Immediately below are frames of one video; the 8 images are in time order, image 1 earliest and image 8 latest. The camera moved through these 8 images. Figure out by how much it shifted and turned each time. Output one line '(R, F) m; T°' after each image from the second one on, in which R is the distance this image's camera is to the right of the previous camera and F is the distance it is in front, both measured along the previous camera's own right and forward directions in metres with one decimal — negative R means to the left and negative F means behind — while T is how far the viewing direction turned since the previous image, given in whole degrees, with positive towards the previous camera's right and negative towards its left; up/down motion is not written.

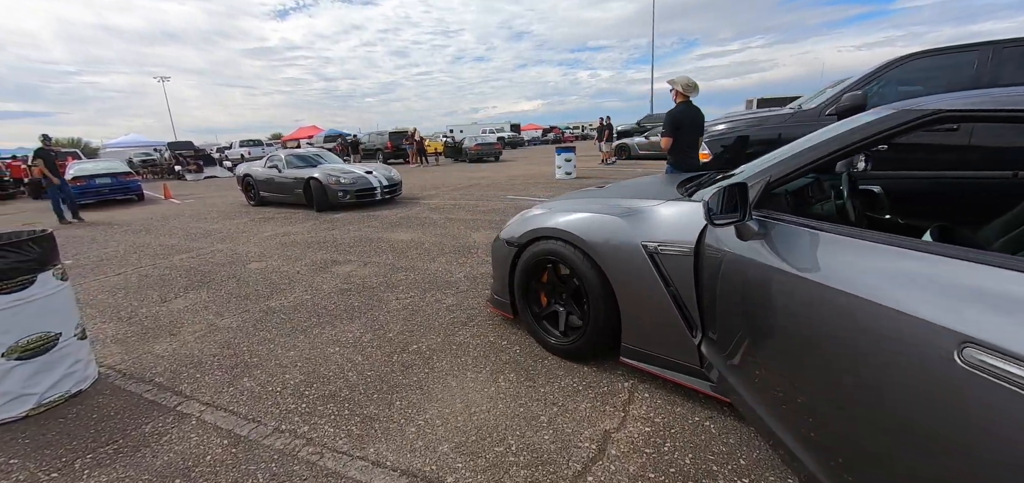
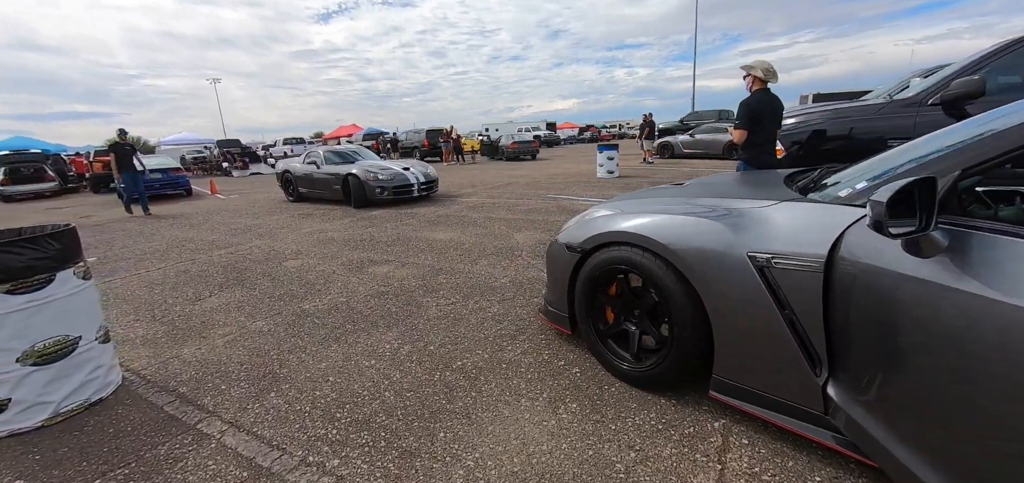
(-0.2, +0.4) m; -4°
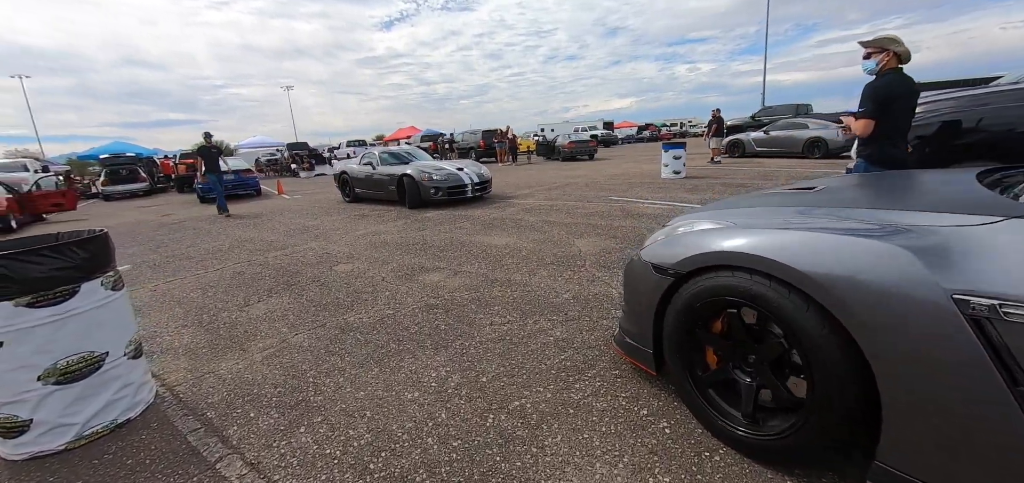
(-0.1, +0.5) m; -7°
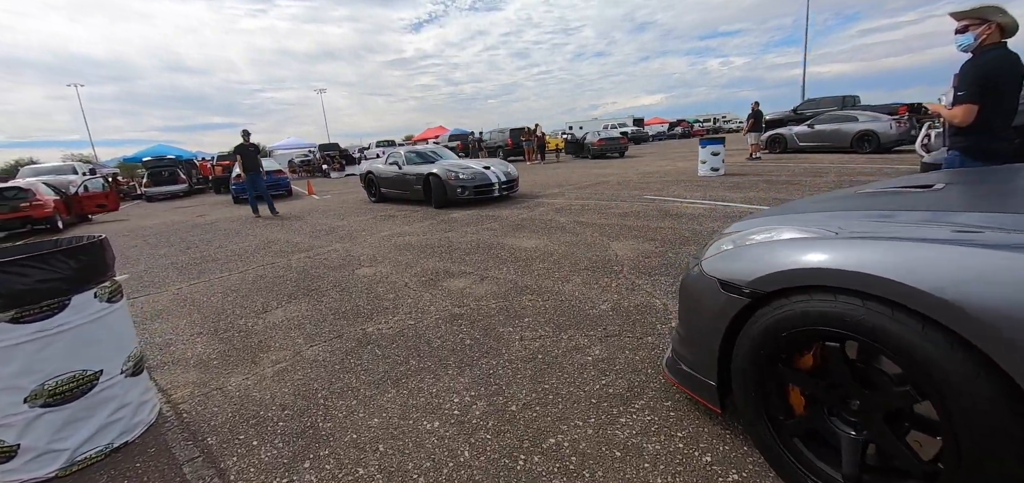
(0.0, +0.3) m; -4°
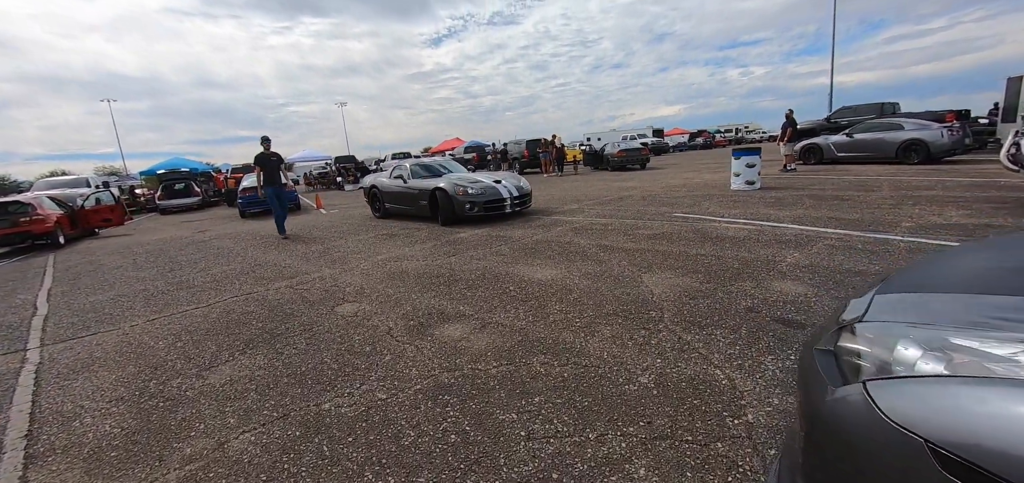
(+0.1, +0.8) m; -2°
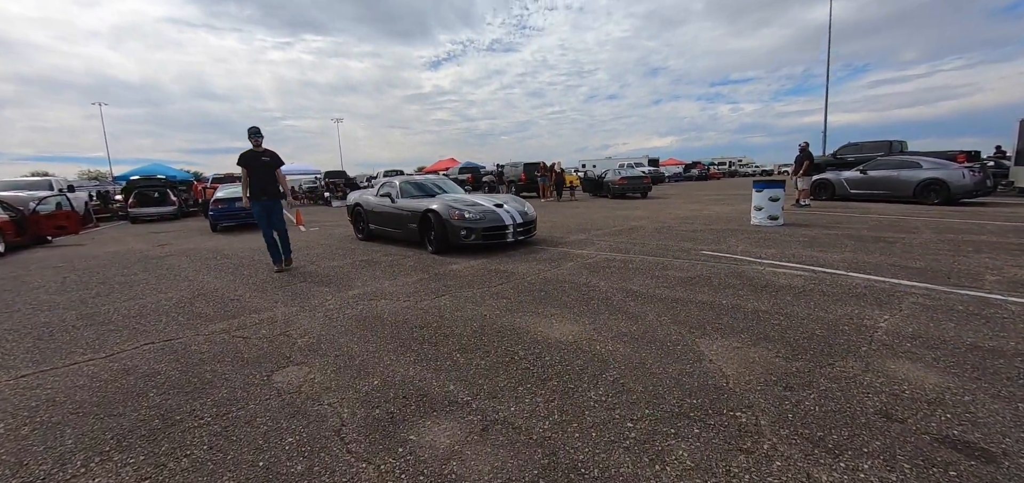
(-0.2, +1.0) m; +1°
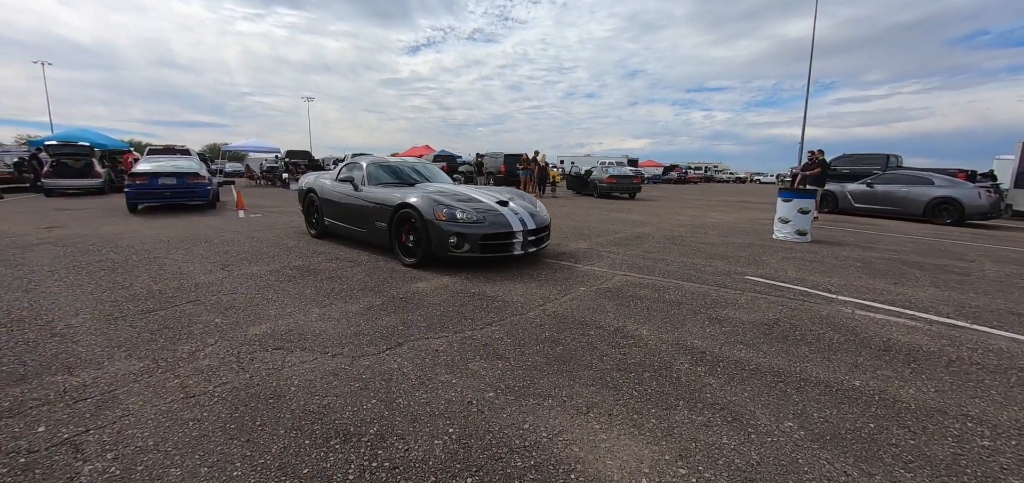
(-0.2, +1.6) m; +4°
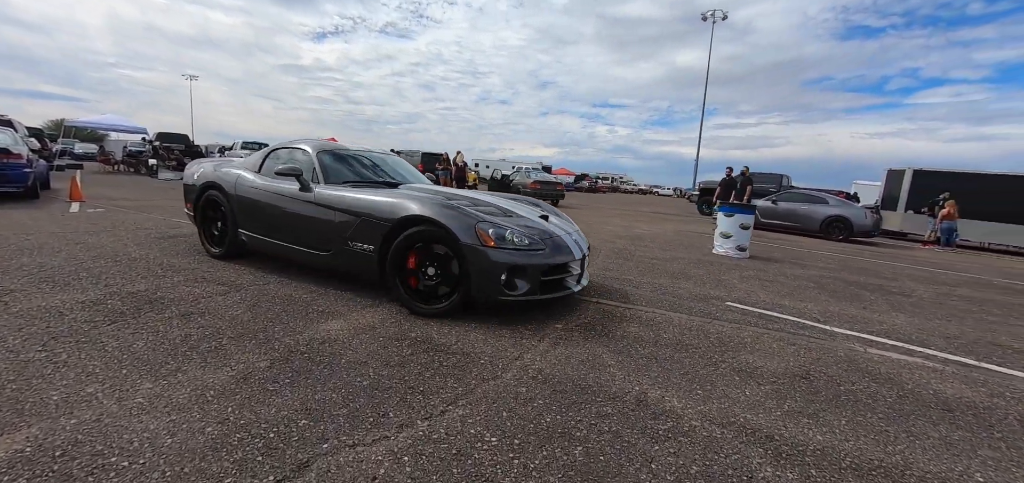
(-0.3, +1.1) m; +12°
